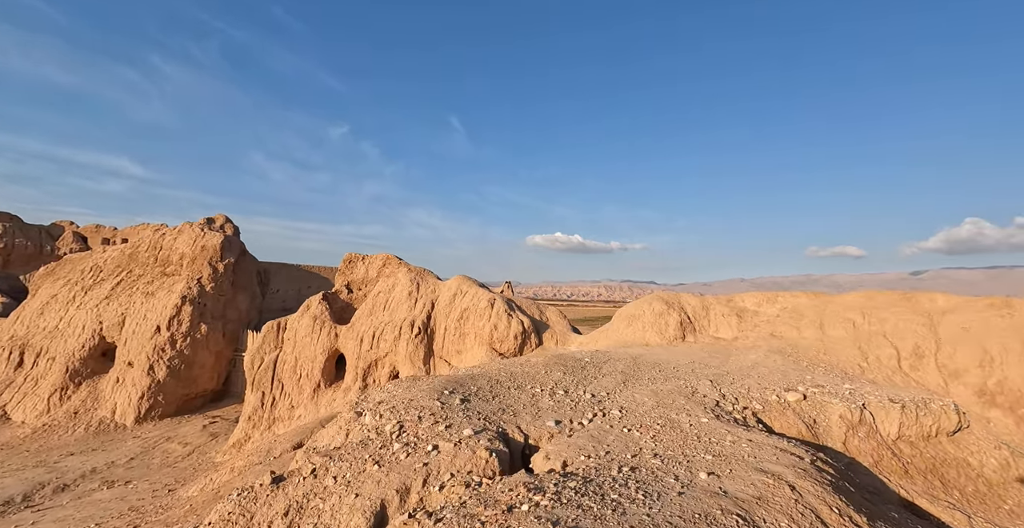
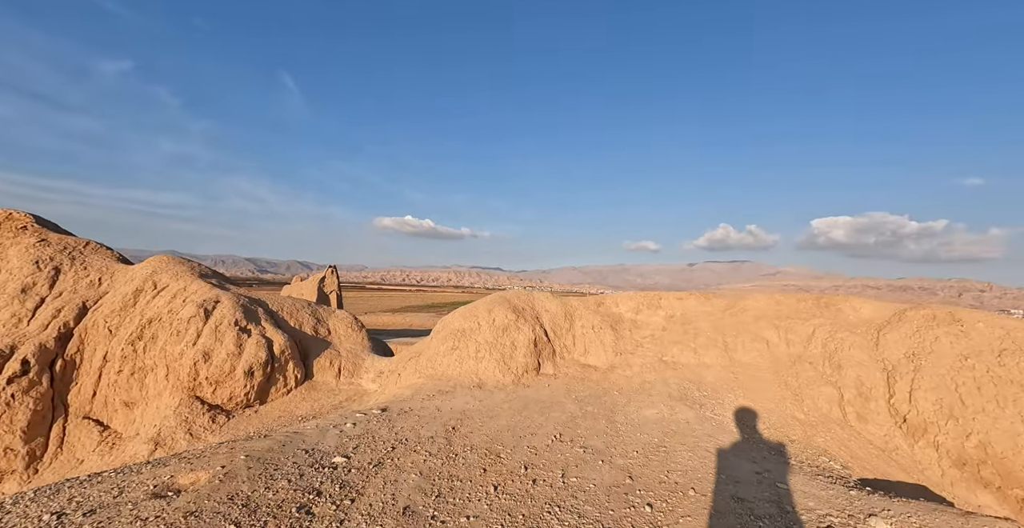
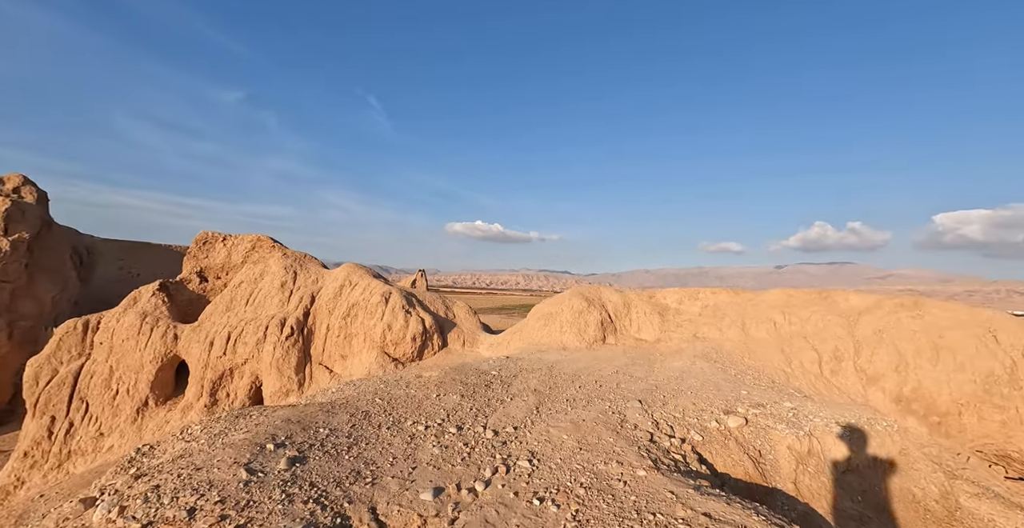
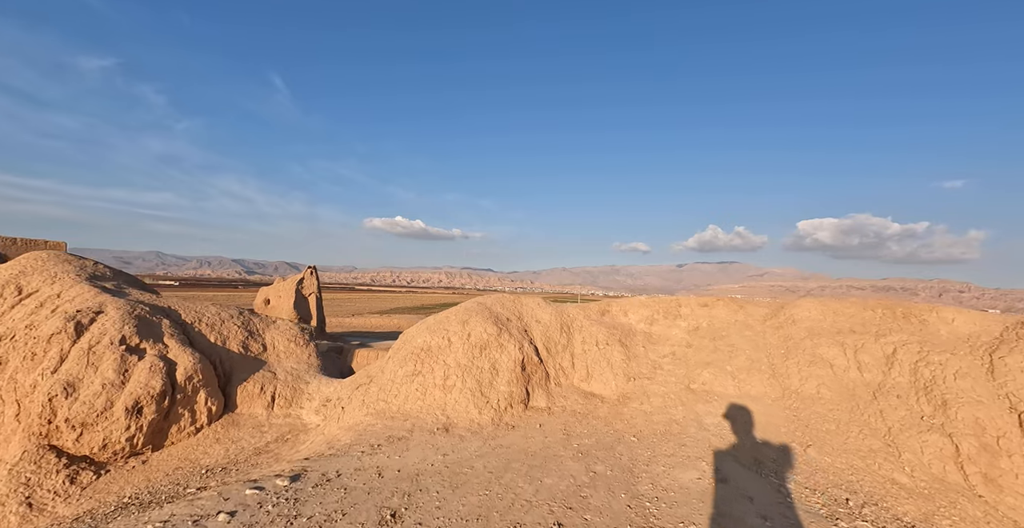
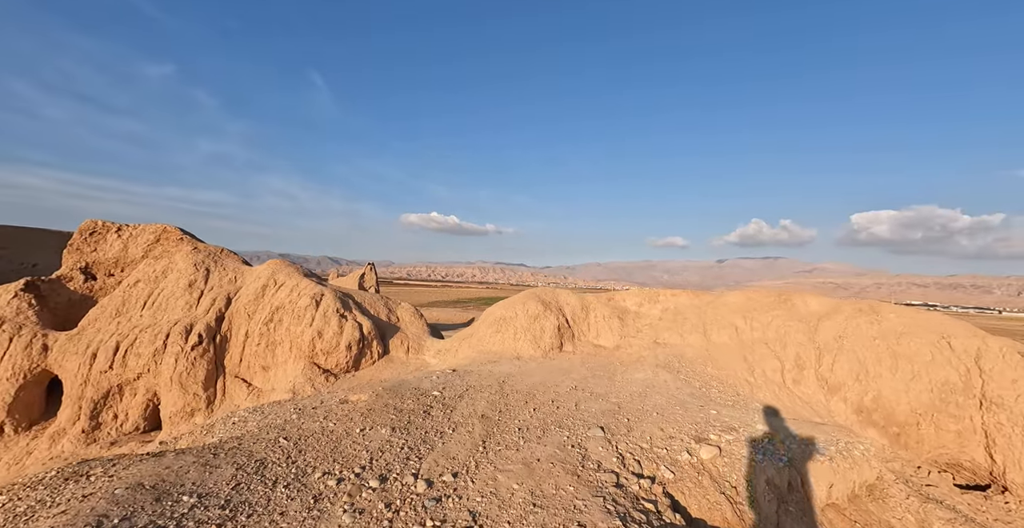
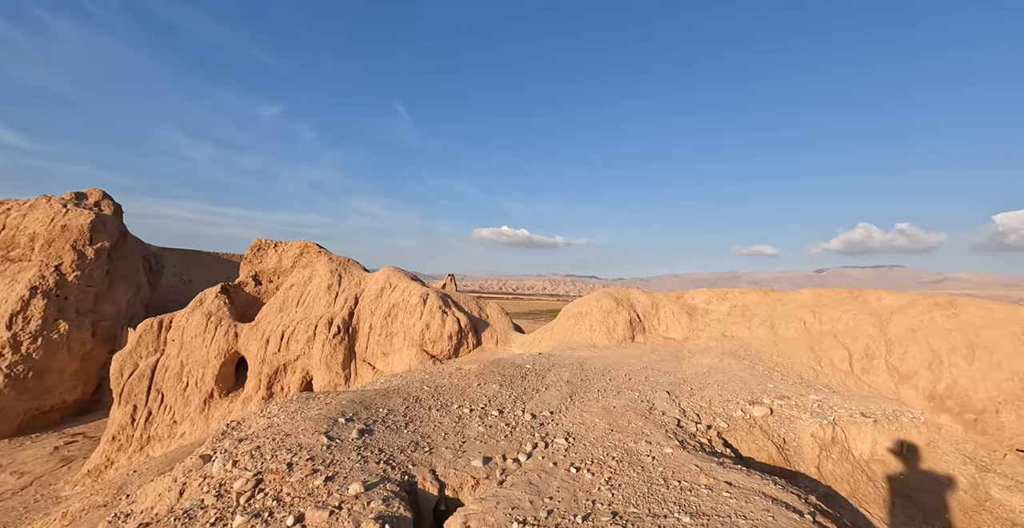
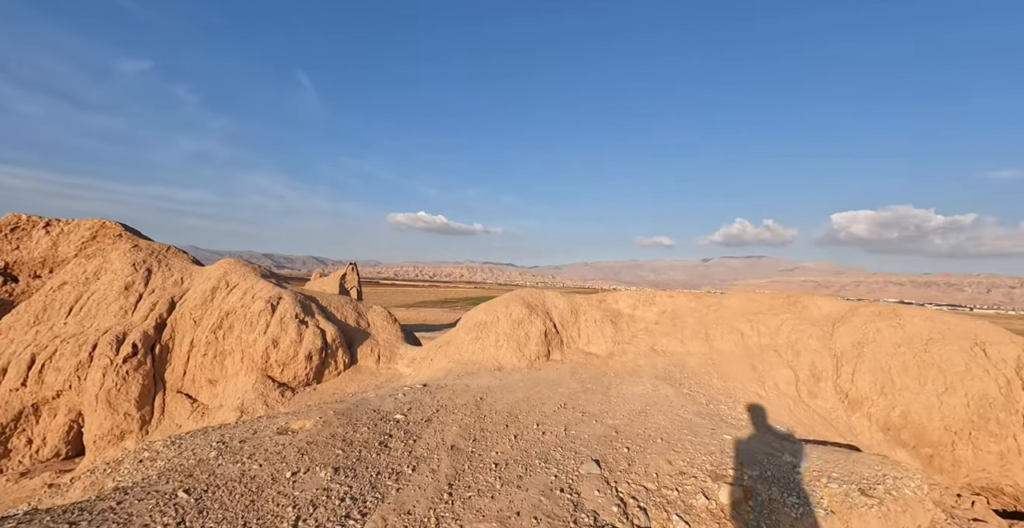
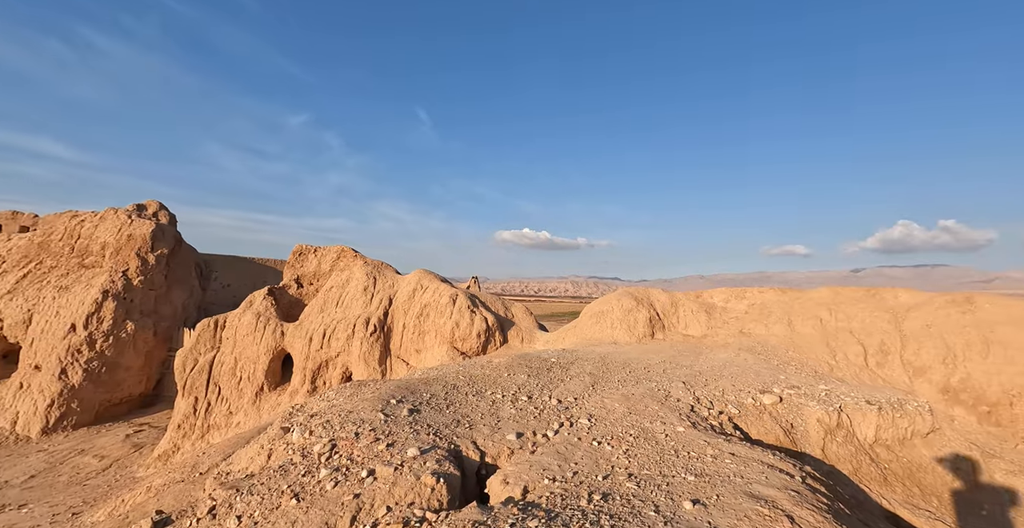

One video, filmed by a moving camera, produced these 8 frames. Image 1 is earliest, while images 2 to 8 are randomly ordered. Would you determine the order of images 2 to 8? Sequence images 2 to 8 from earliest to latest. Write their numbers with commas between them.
8, 6, 3, 5, 7, 2, 4
